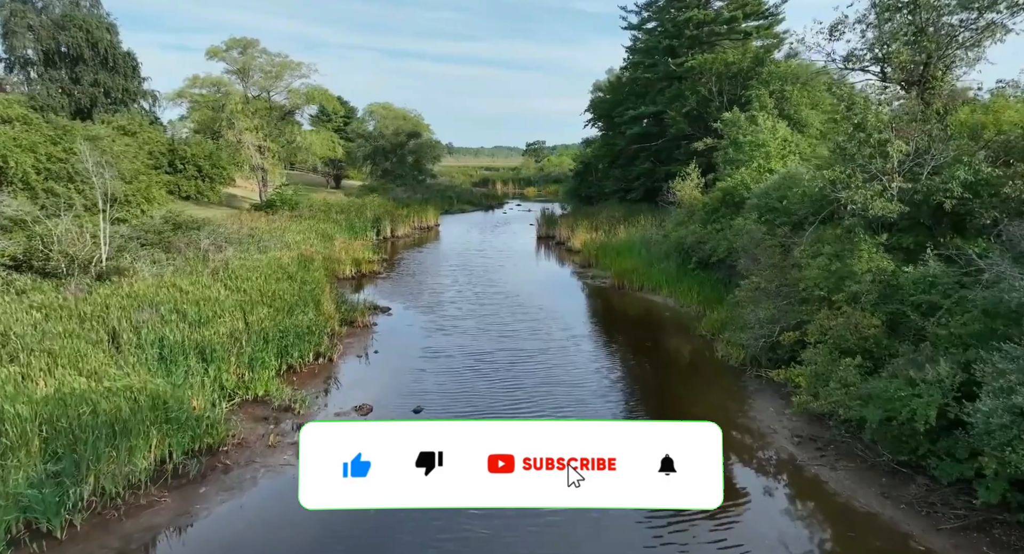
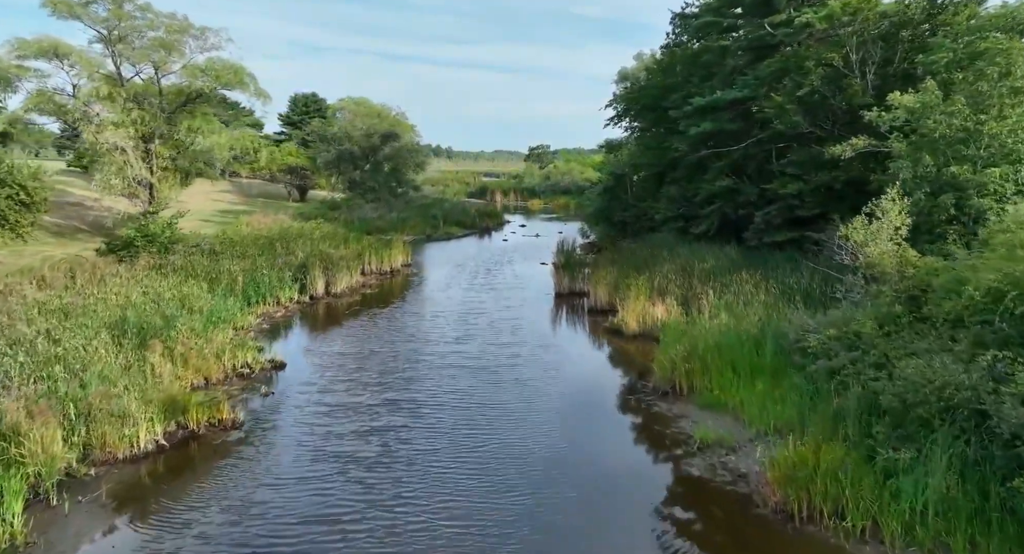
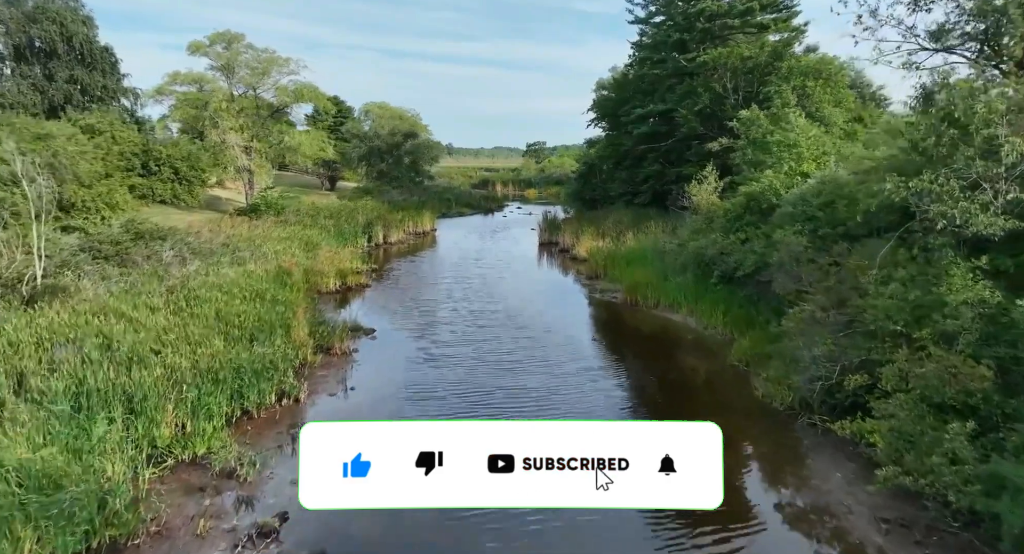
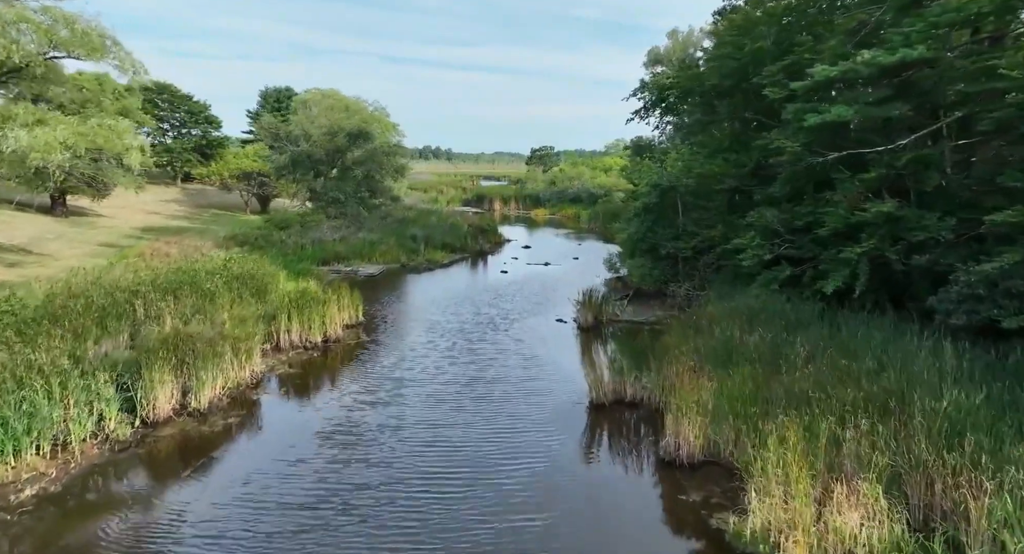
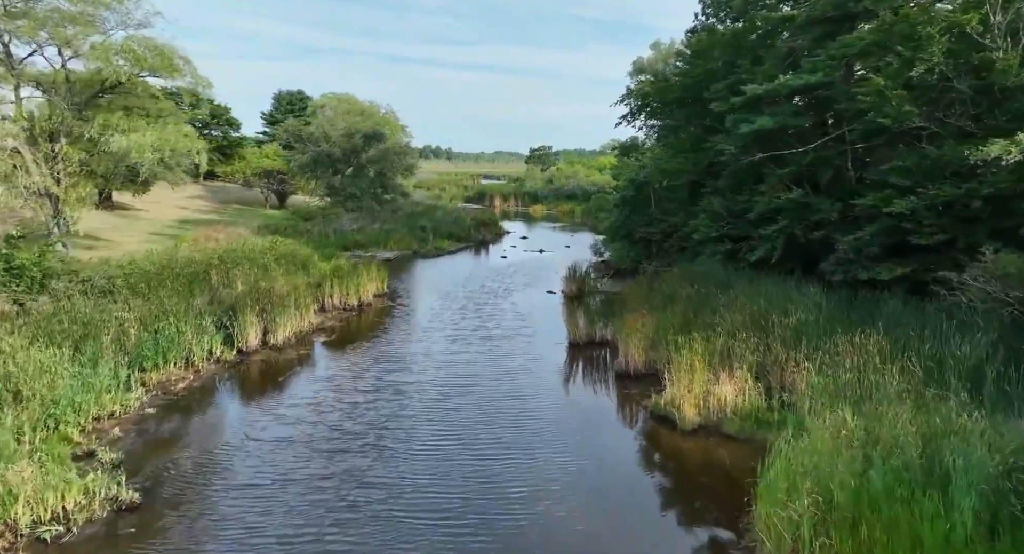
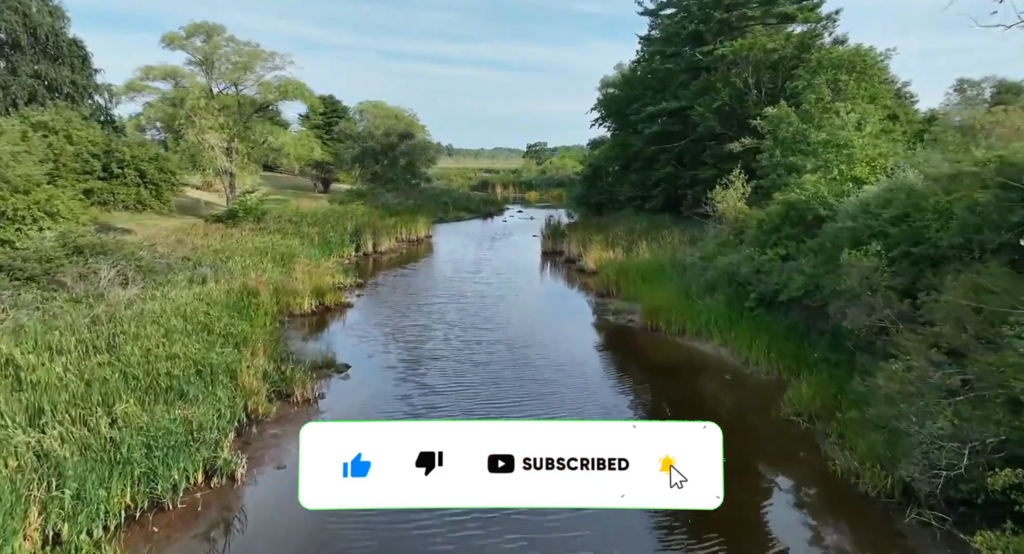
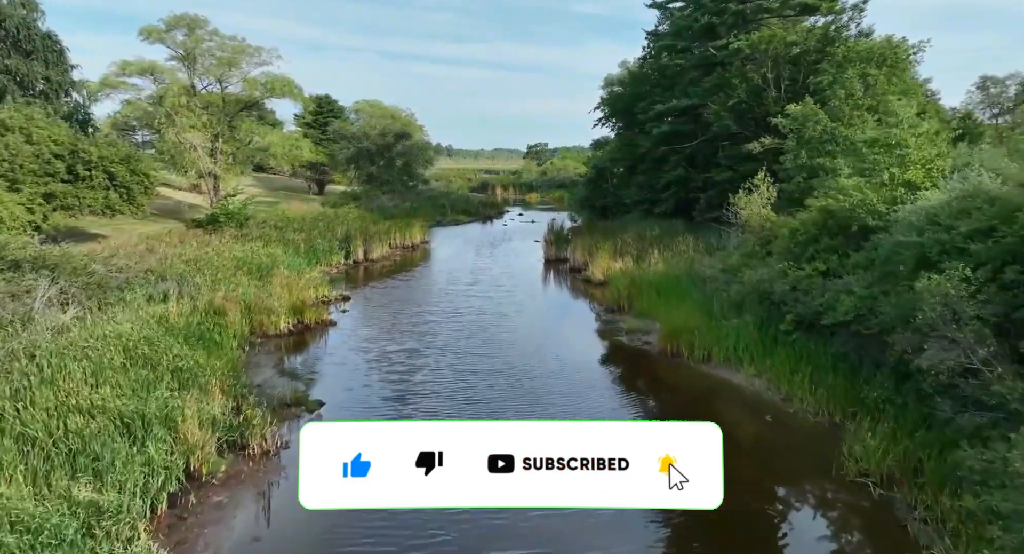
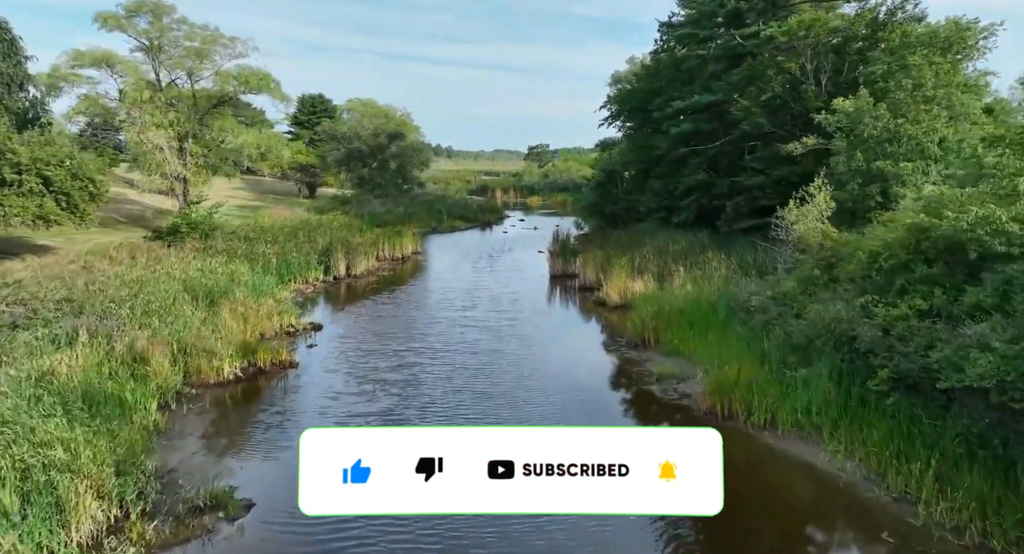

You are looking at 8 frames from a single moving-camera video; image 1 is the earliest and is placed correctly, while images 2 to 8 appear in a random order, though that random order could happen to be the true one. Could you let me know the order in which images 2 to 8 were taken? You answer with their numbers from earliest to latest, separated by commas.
3, 6, 7, 8, 2, 5, 4
